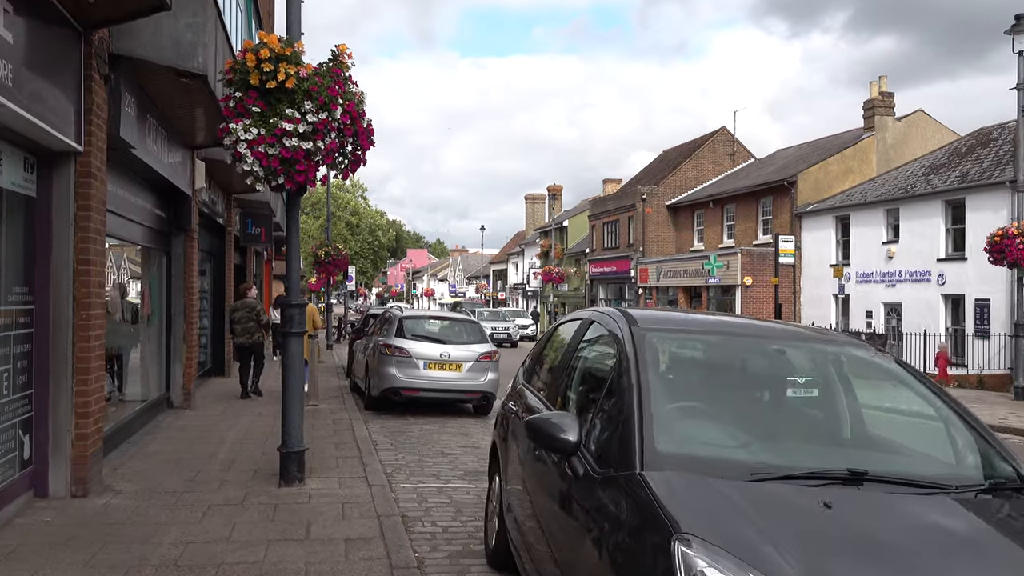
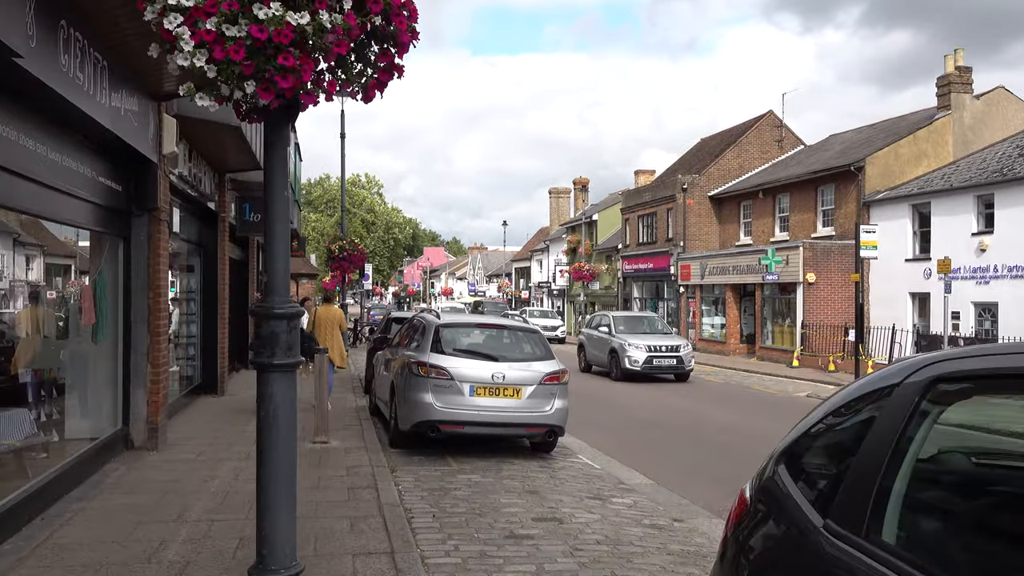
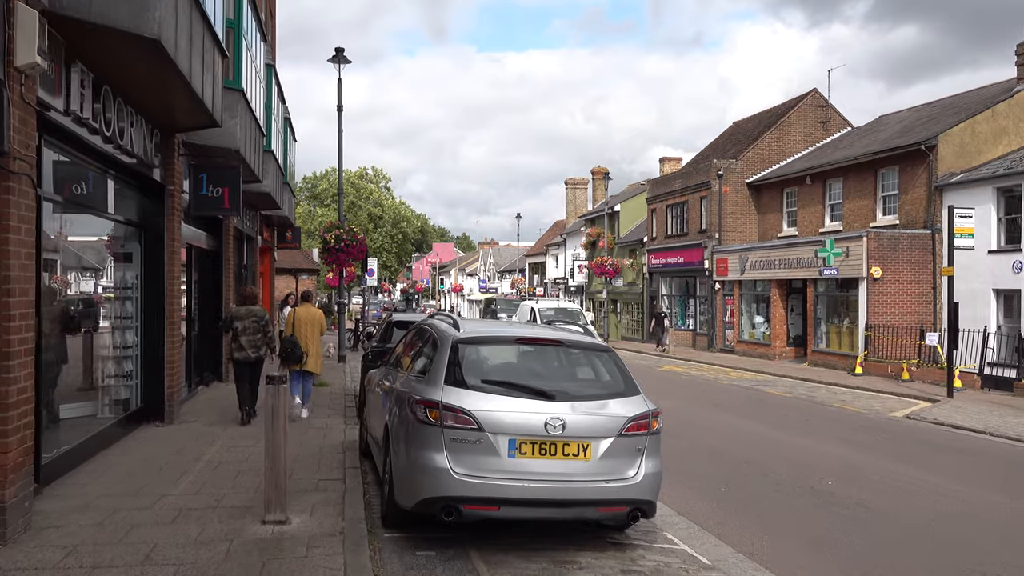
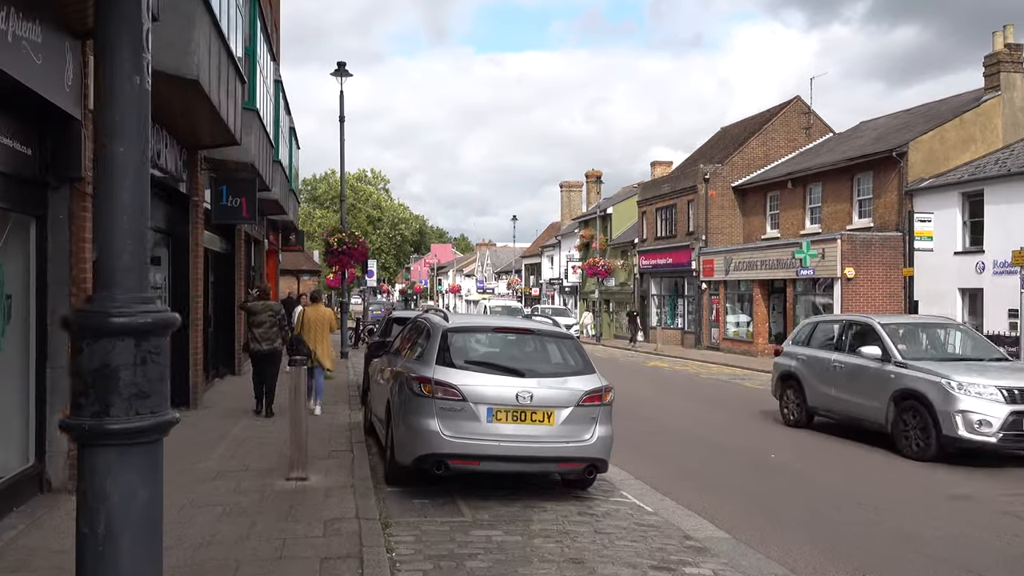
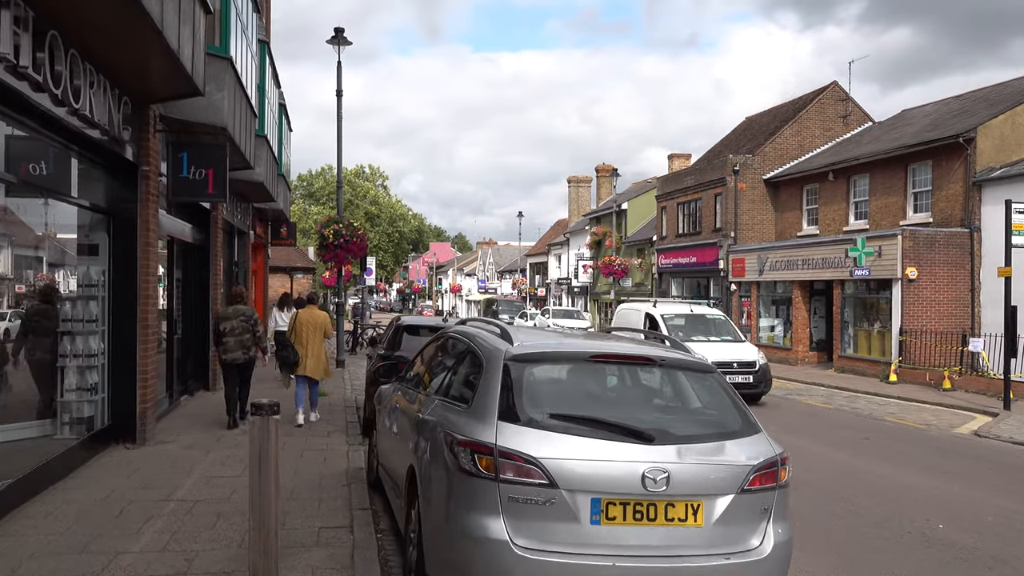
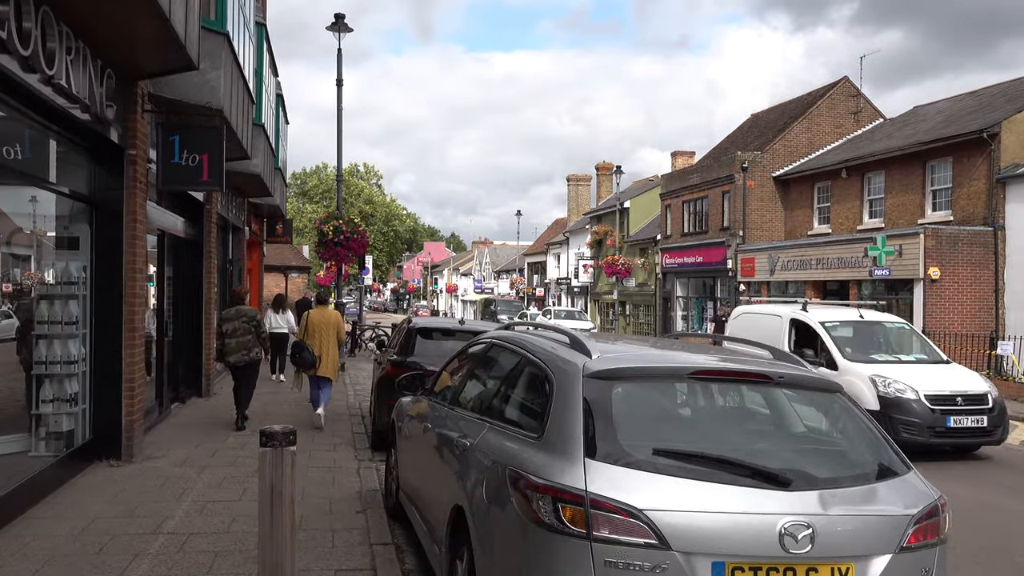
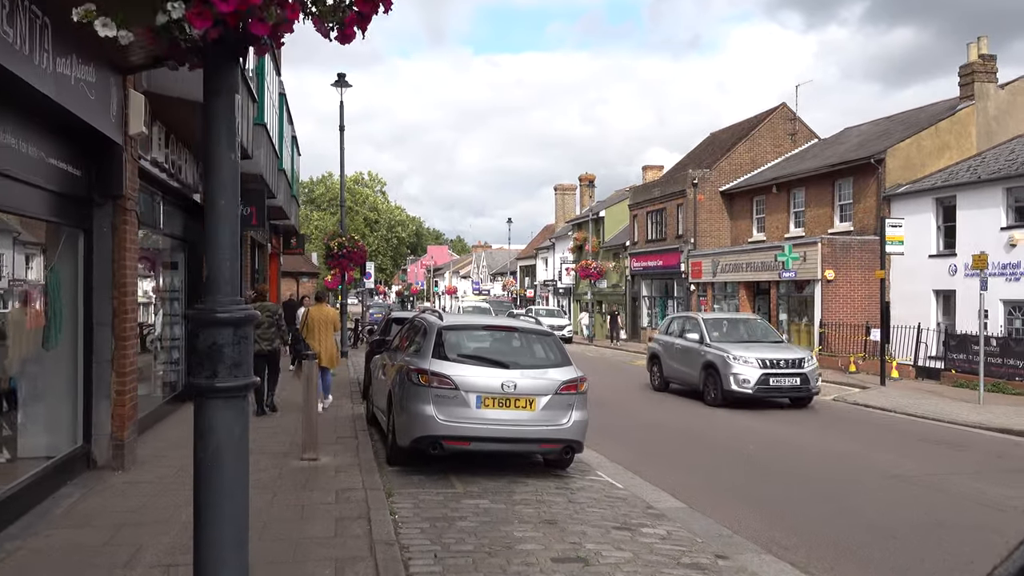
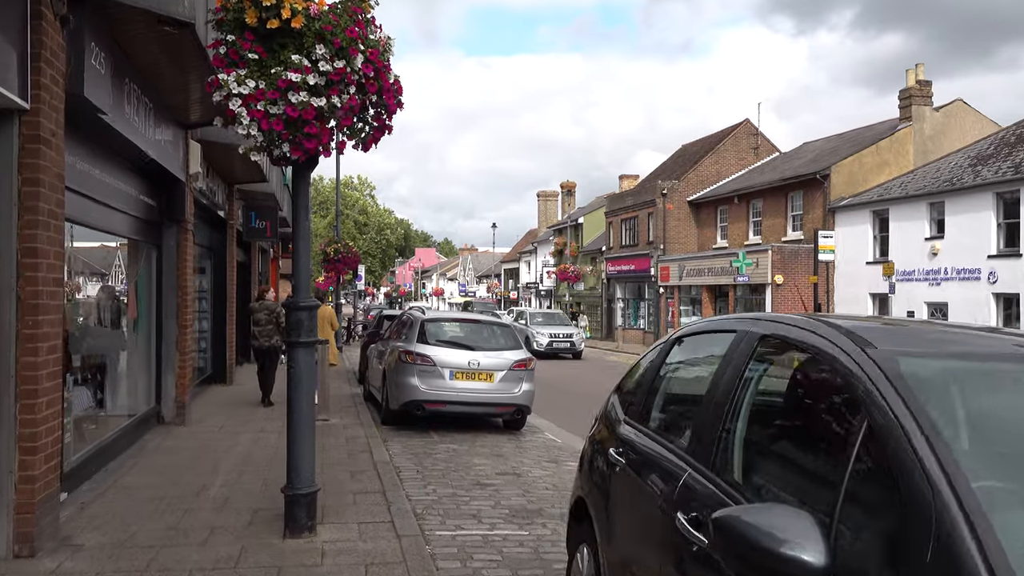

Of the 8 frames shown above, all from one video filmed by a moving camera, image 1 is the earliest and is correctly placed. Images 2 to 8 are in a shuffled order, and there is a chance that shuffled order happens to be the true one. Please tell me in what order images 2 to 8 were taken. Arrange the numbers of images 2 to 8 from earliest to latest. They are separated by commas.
8, 2, 7, 4, 3, 5, 6
